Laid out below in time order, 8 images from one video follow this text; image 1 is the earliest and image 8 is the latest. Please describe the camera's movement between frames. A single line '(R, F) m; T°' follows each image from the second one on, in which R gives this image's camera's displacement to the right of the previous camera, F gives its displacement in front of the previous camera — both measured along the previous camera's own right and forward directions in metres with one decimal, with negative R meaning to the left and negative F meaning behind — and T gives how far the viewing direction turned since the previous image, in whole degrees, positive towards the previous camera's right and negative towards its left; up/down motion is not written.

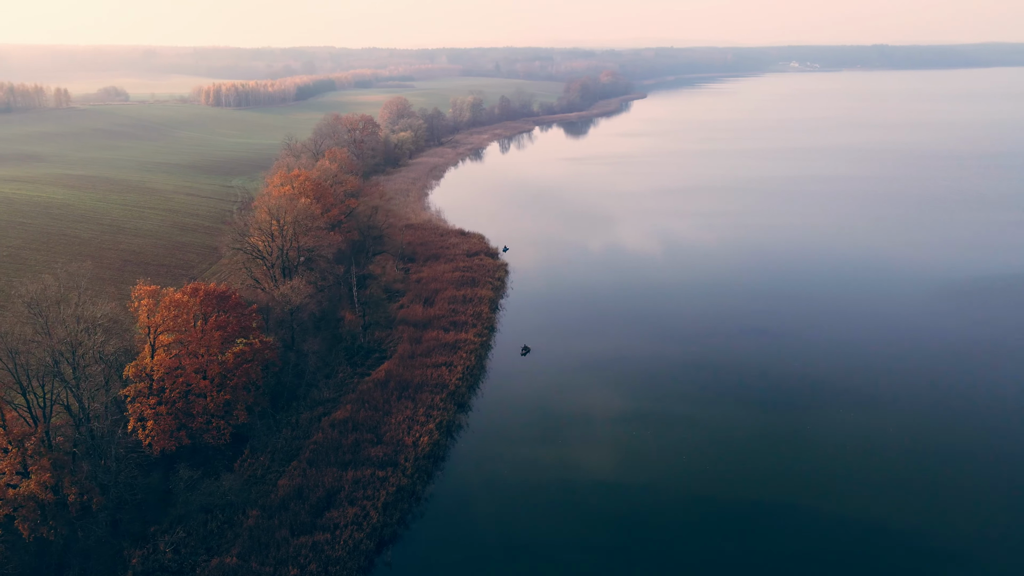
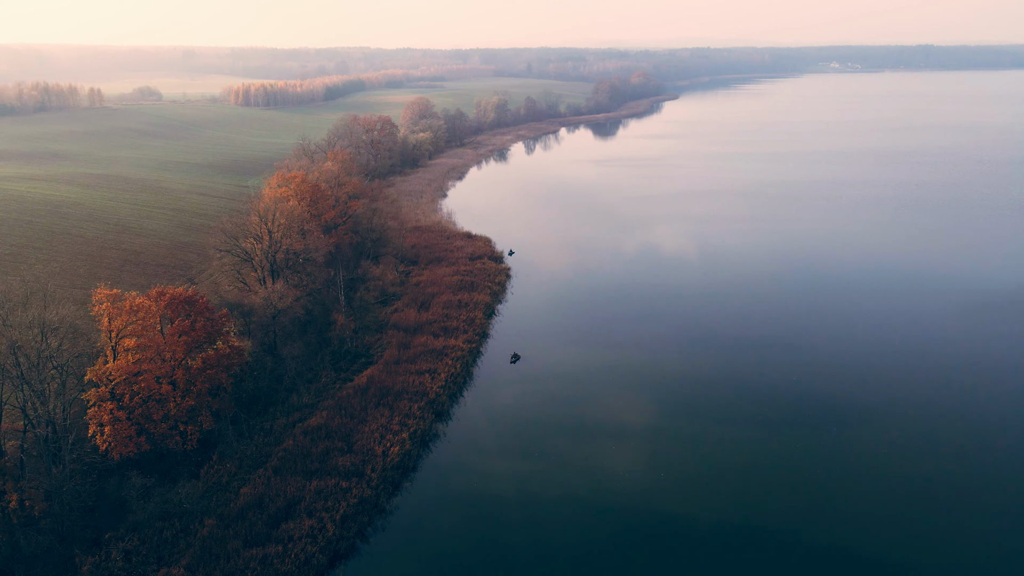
(+1.5, +0.4) m; -2°
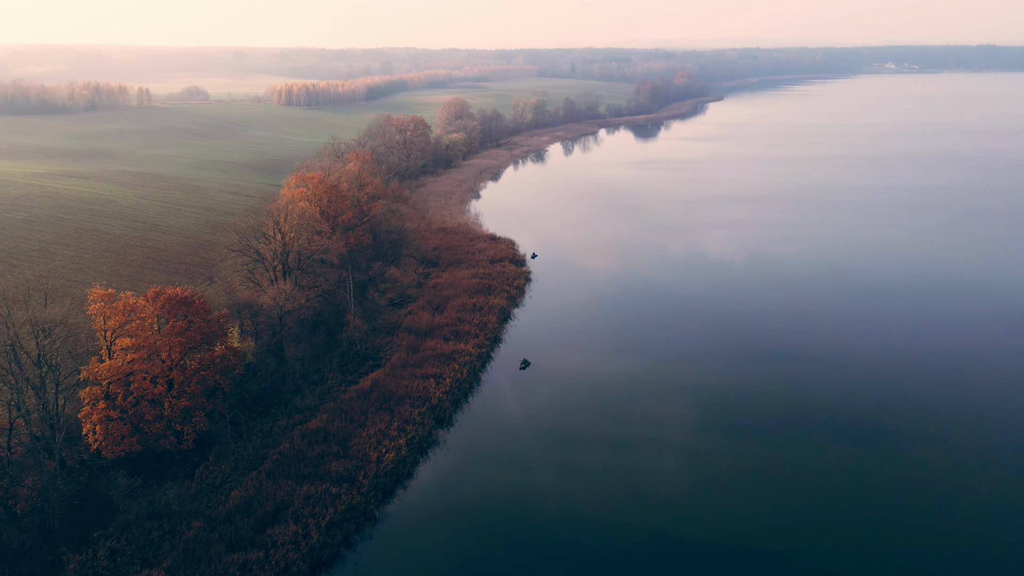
(+0.9, +0.5) m; -3°
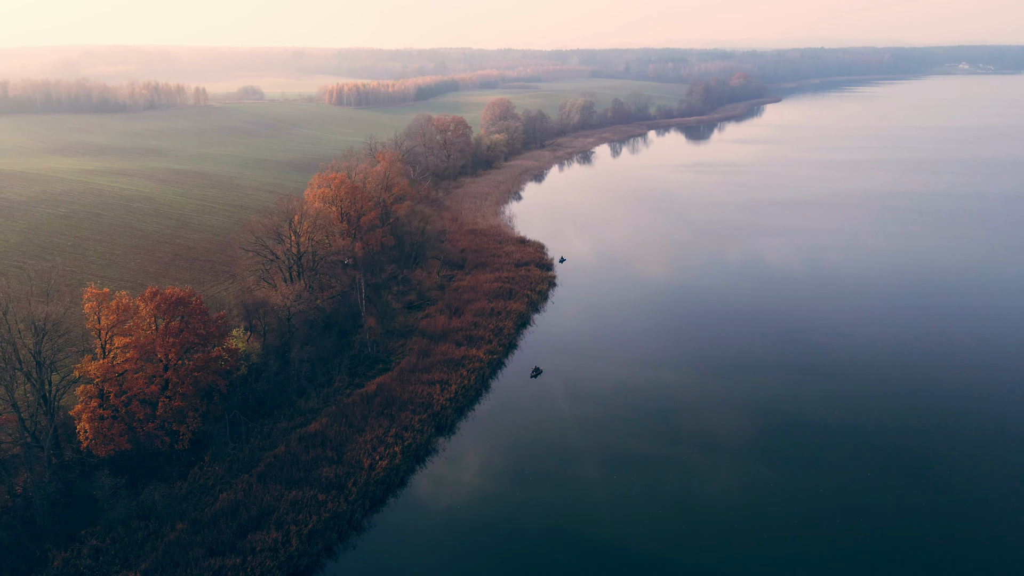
(+1.2, +0.6) m; -4°
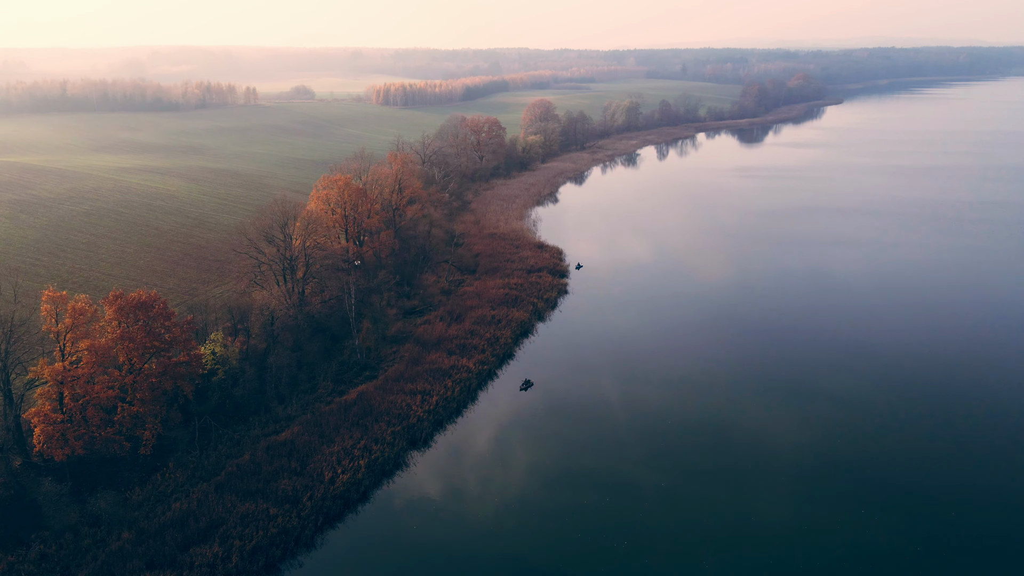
(+2.1, +0.7) m; -4°
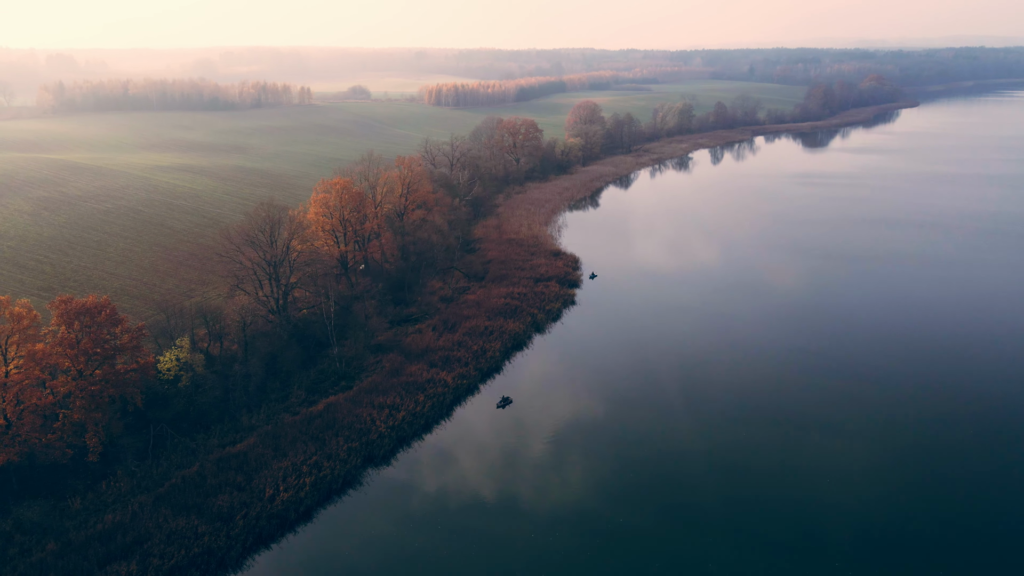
(+2.8, +0.9) m; -4°
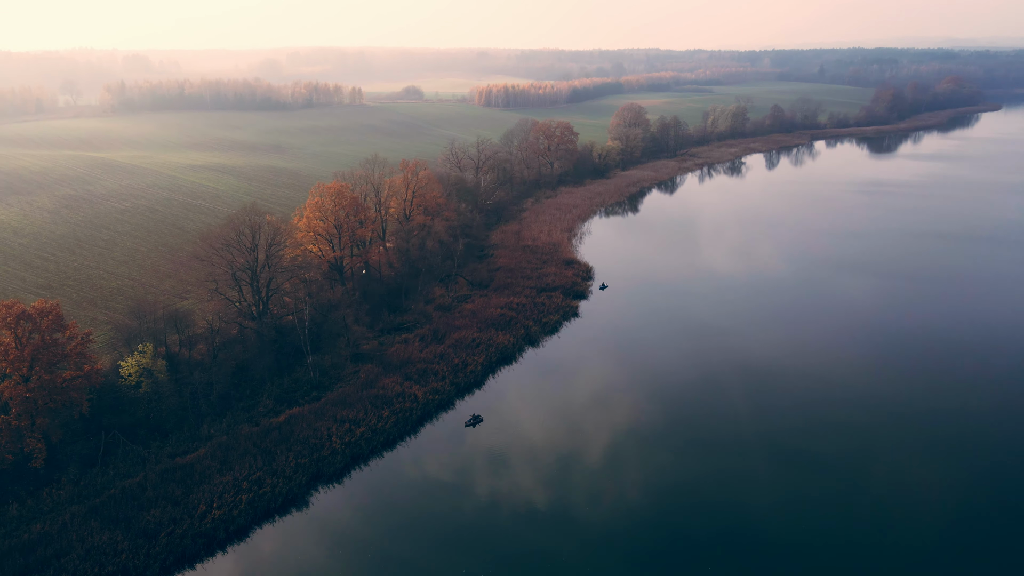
(+3.0, +1.0) m; -4°
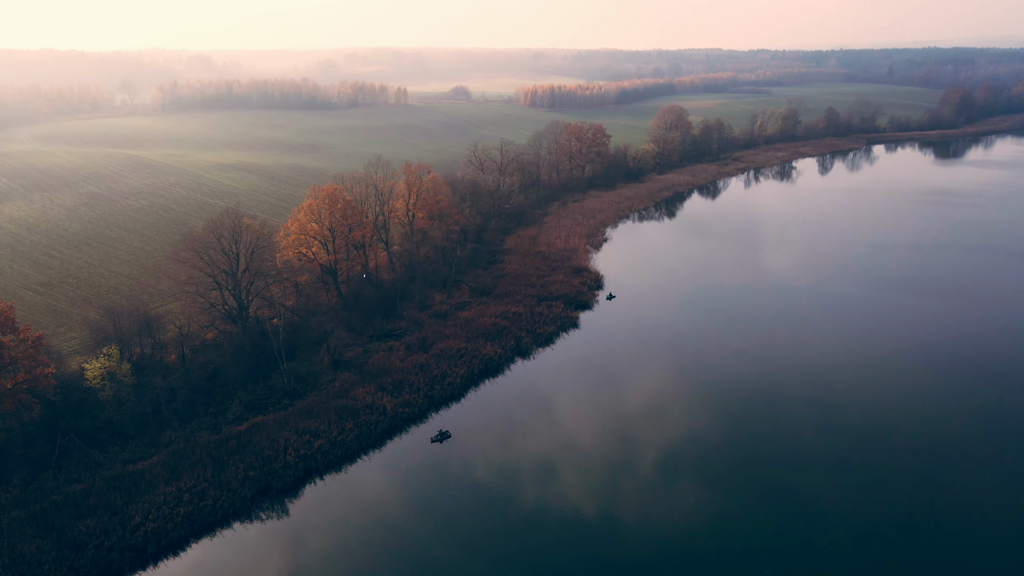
(+2.8, +0.9) m; -4°
